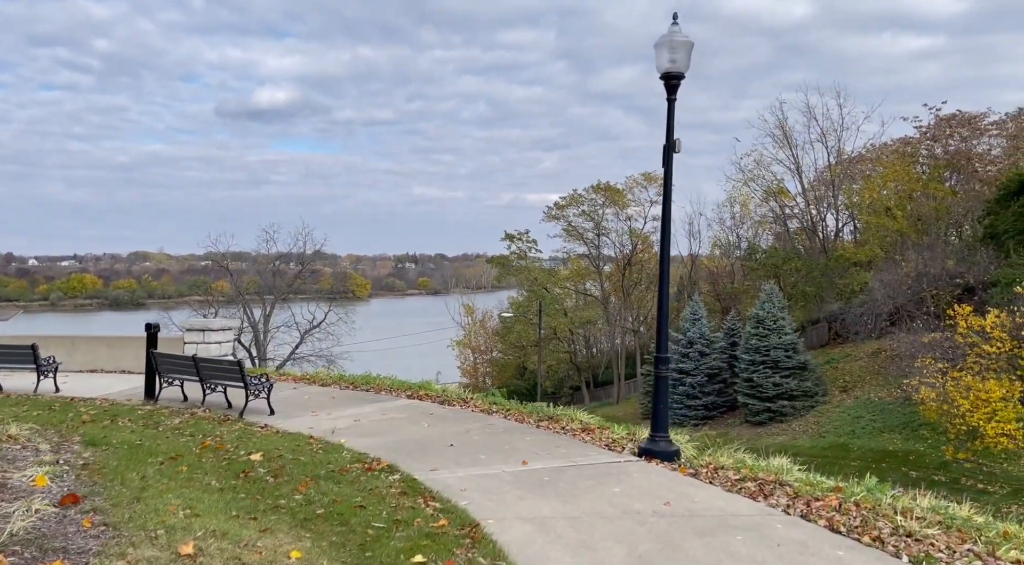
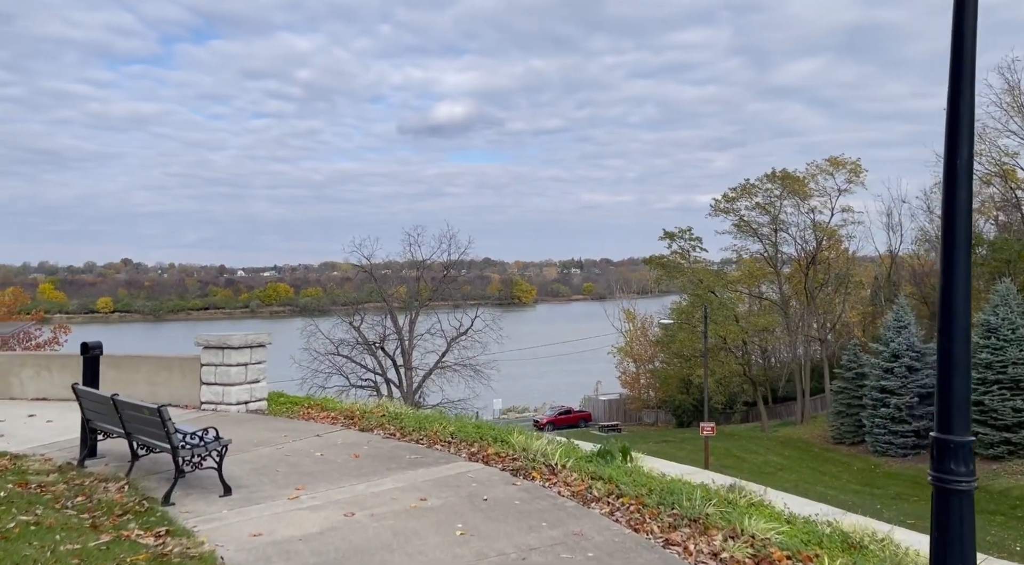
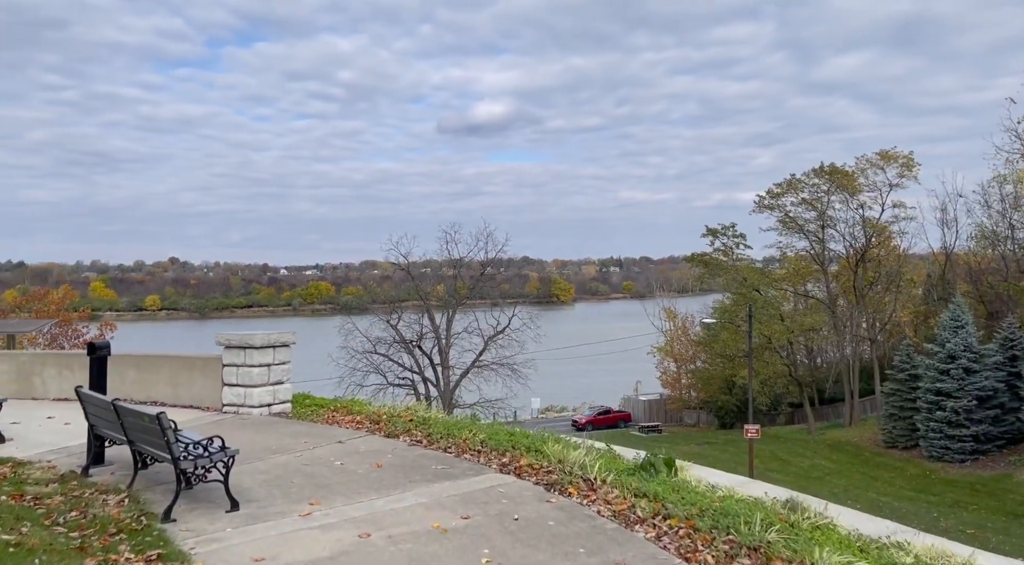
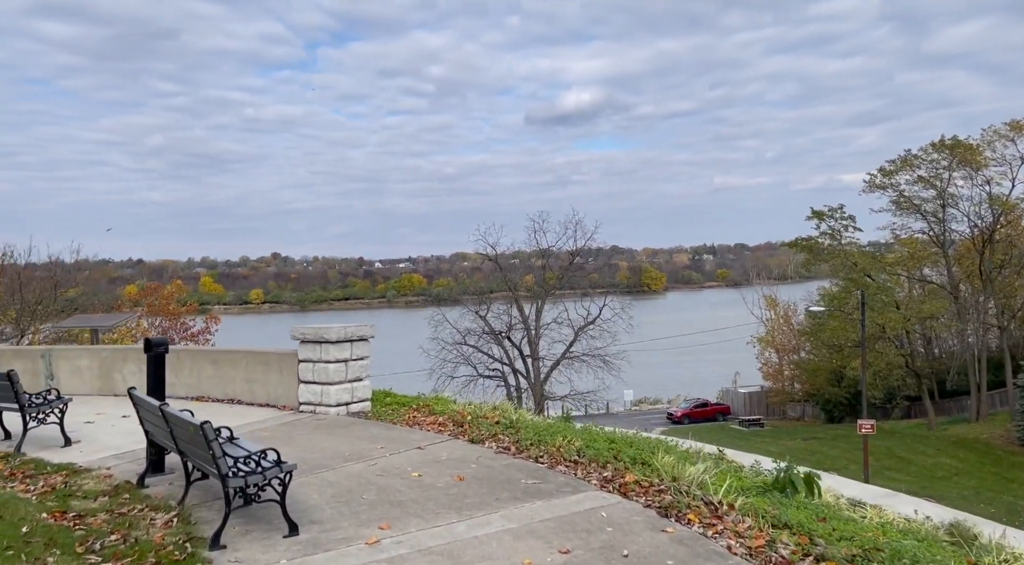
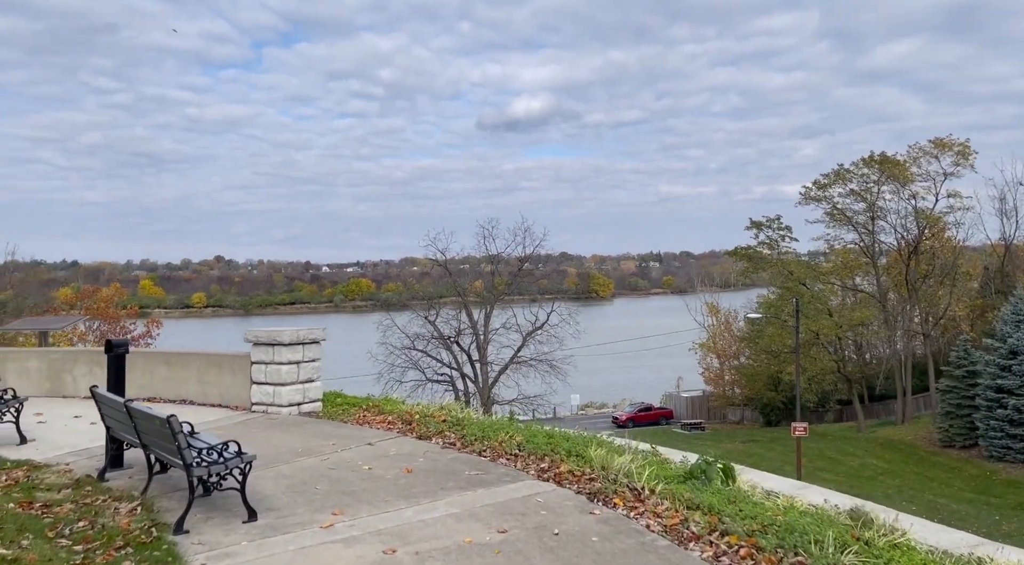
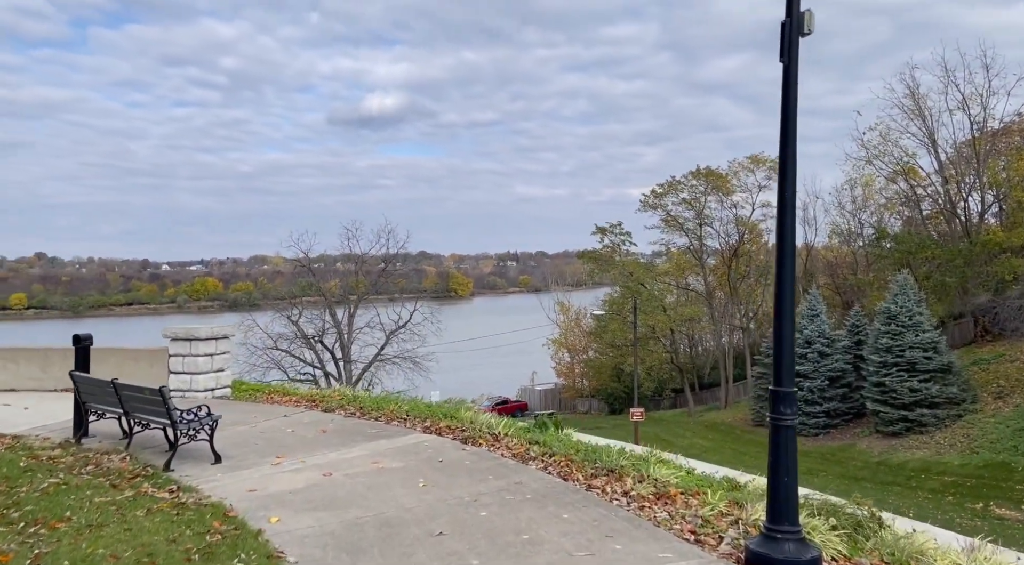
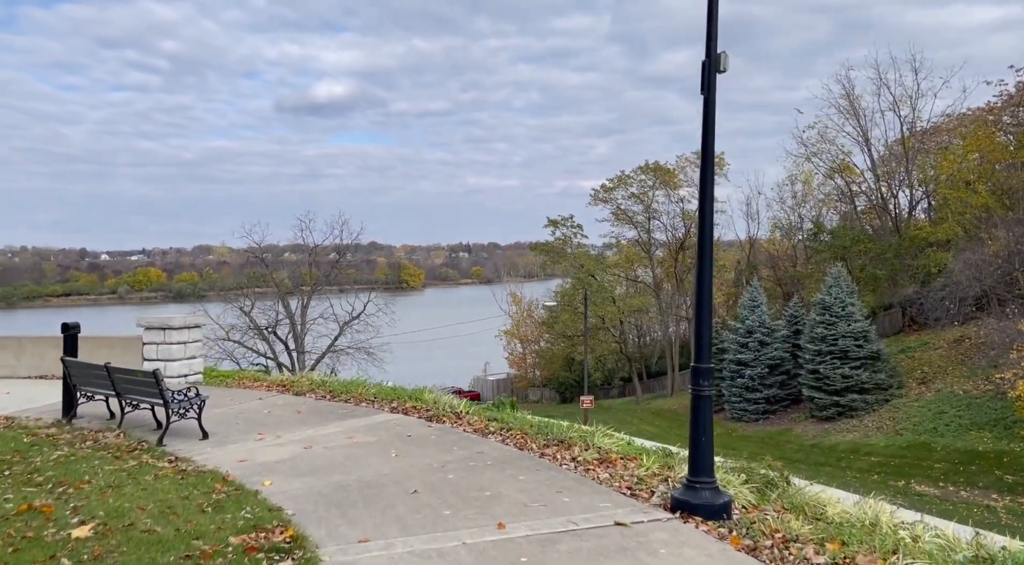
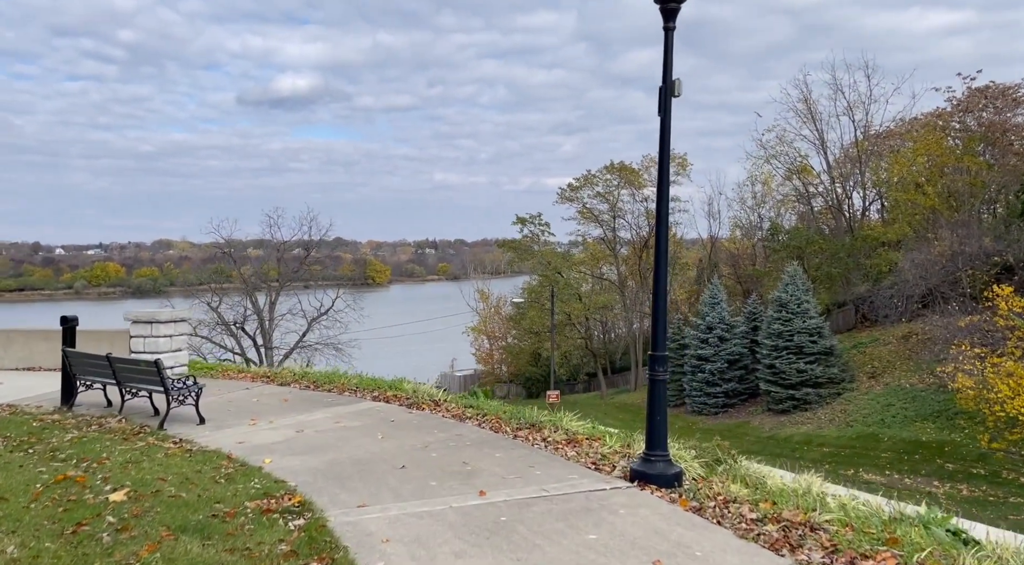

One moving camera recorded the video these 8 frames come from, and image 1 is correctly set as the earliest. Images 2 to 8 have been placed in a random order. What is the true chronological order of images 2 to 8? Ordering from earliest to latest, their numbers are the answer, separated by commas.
8, 7, 6, 2, 3, 5, 4
